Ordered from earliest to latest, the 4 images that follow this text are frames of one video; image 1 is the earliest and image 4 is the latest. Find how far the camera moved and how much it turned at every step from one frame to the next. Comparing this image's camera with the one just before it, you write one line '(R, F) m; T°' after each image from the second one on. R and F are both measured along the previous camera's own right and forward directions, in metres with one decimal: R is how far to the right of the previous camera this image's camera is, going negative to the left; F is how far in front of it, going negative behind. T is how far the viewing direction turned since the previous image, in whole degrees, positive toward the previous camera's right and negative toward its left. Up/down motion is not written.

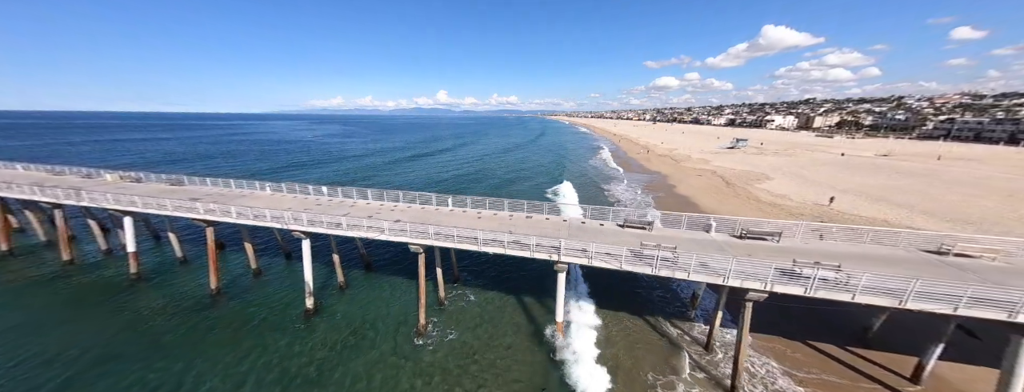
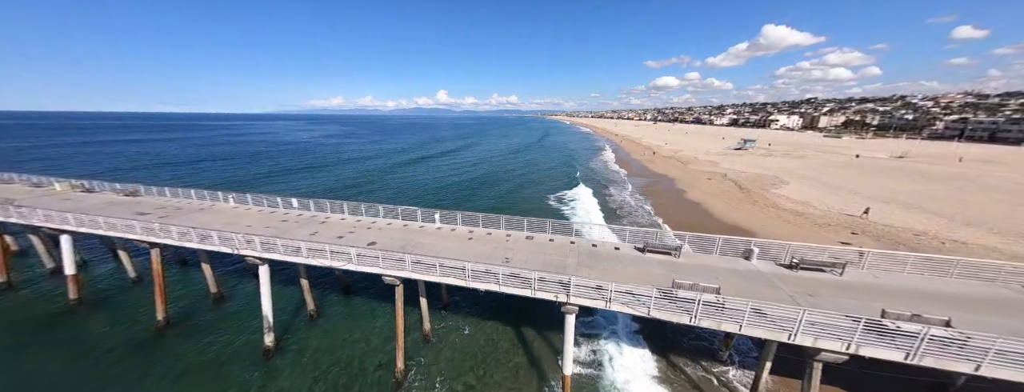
(+0.1, +1.9) m; 0°
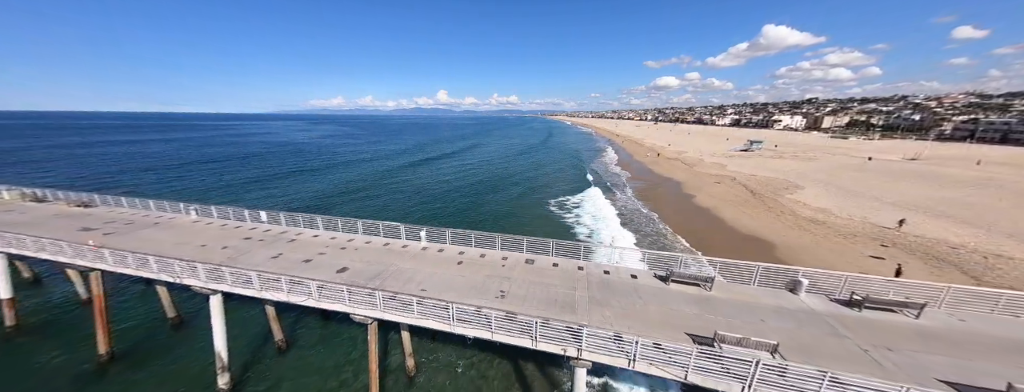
(+0.1, +1.5) m; 0°
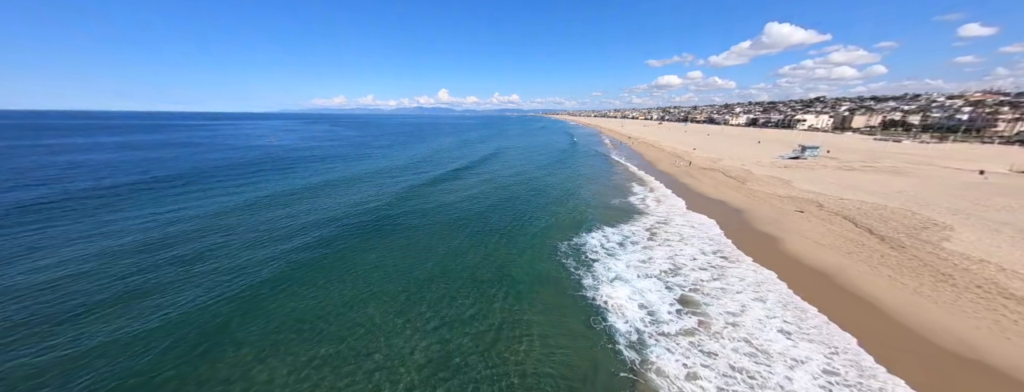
(+0.5, +9.7) m; 0°
